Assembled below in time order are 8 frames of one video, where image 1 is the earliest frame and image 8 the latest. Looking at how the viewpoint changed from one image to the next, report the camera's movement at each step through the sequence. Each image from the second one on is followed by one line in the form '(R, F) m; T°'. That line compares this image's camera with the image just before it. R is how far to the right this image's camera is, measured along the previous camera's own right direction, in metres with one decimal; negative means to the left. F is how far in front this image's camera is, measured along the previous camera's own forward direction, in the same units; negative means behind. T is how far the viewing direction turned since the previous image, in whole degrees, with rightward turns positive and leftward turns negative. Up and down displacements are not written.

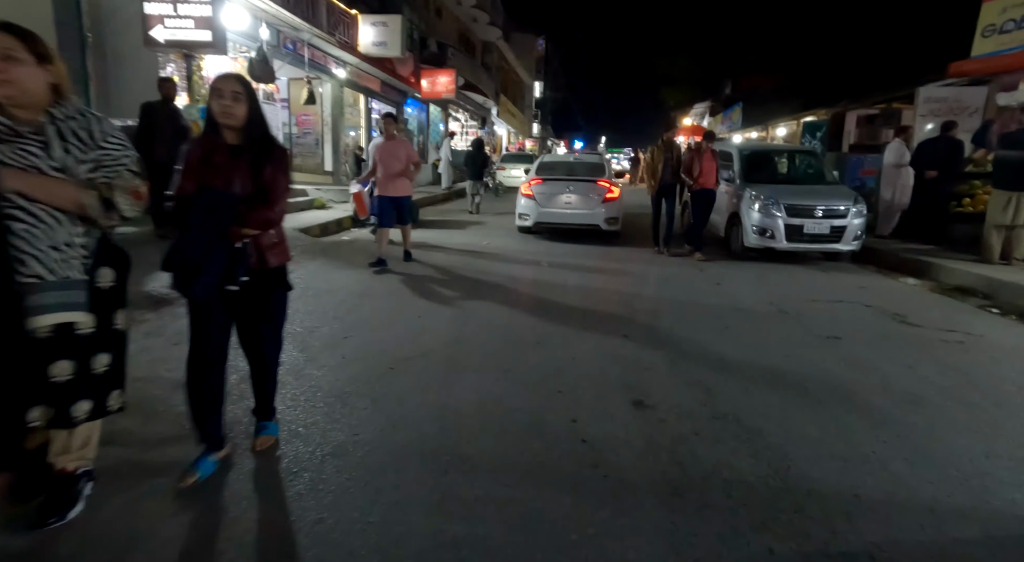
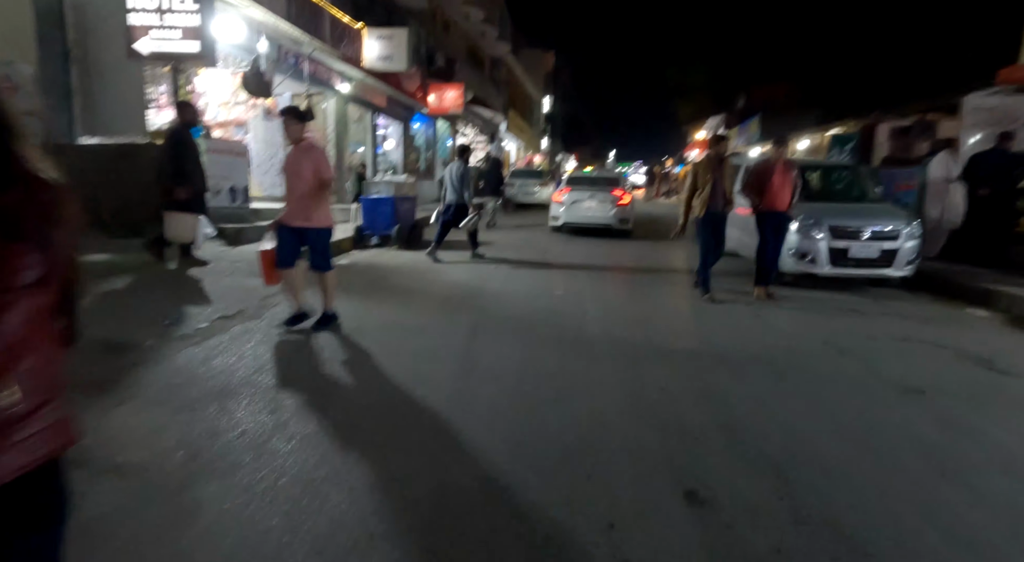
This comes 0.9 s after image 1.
(0.0, +0.8) m; -1°
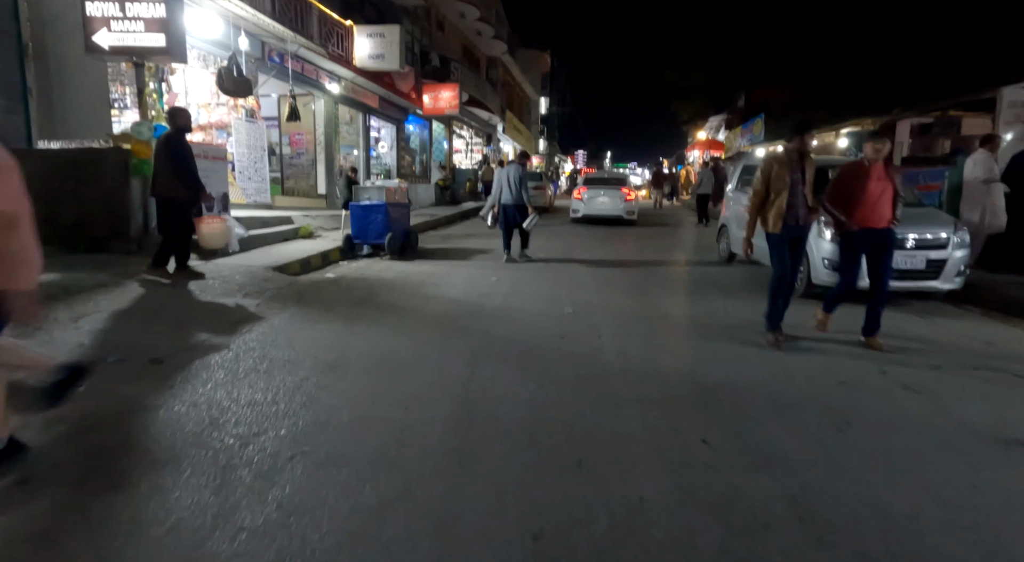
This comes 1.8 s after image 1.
(-0.1, +0.8) m; 0°
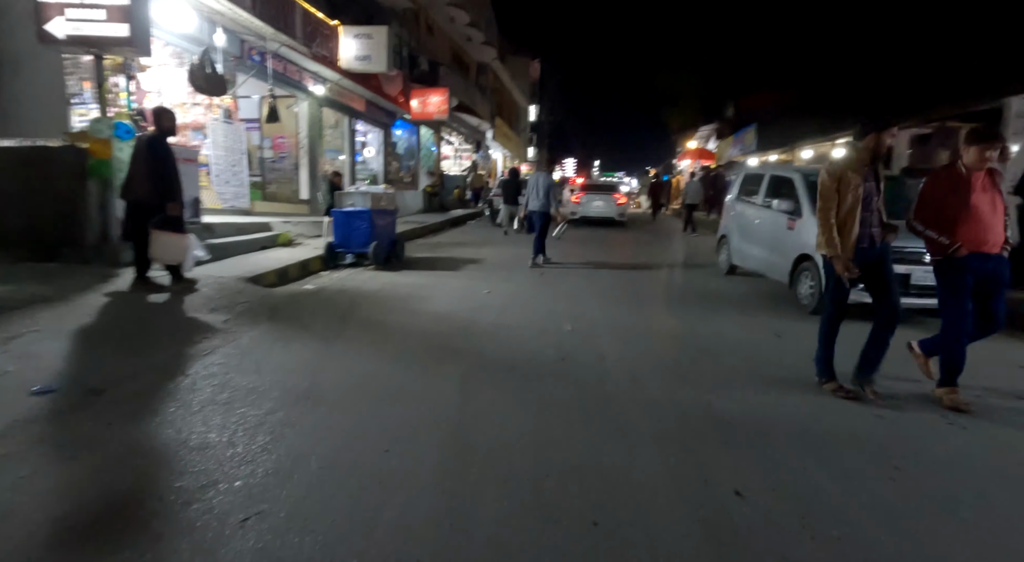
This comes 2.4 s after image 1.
(-0.1, +0.6) m; +1°
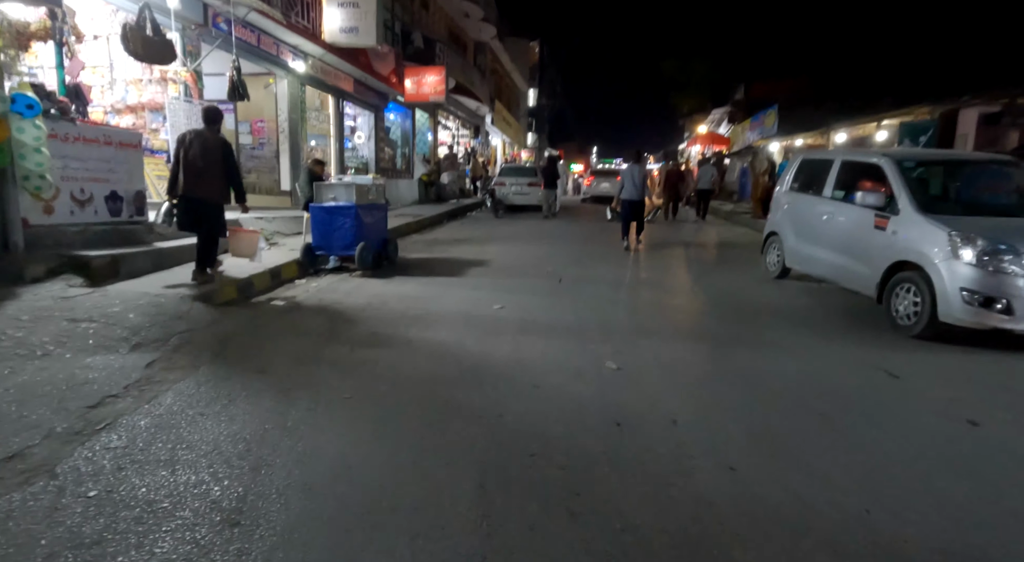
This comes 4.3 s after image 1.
(-0.2, +1.7) m; 0°
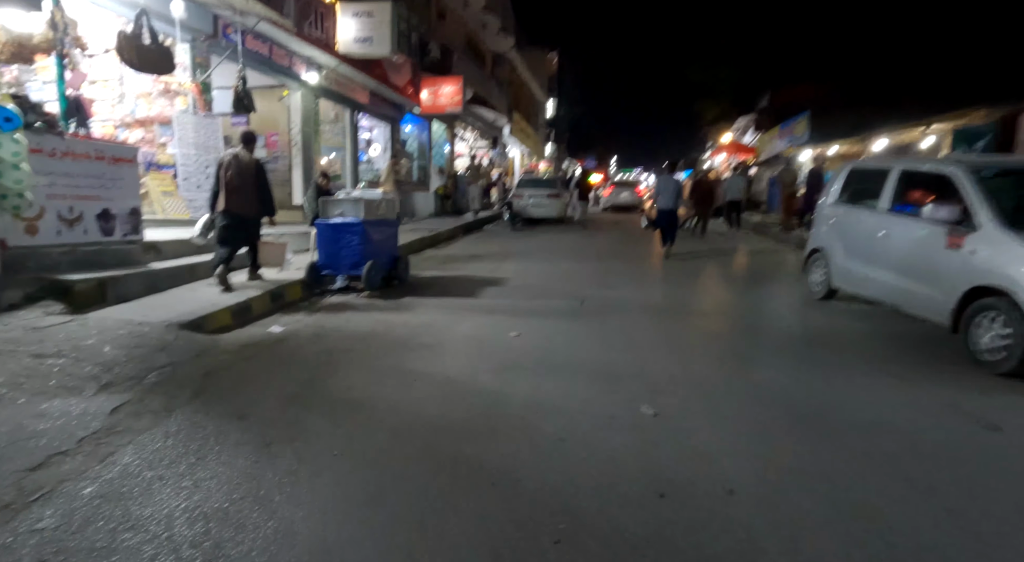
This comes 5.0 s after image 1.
(0.0, +0.7) m; -2°
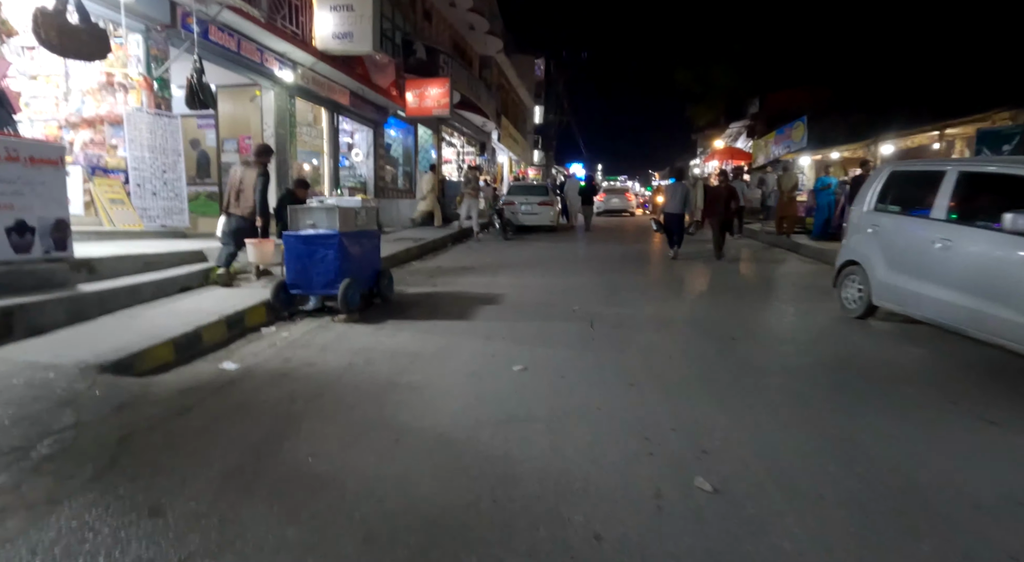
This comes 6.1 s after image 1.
(-0.1, +1.1) m; +1°
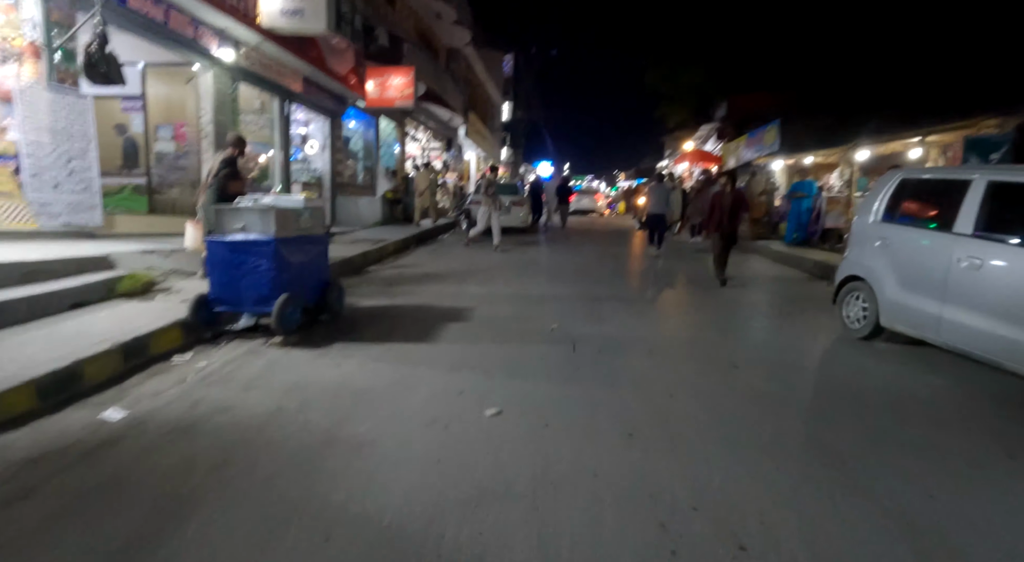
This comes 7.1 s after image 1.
(-0.1, +1.1) m; +3°
